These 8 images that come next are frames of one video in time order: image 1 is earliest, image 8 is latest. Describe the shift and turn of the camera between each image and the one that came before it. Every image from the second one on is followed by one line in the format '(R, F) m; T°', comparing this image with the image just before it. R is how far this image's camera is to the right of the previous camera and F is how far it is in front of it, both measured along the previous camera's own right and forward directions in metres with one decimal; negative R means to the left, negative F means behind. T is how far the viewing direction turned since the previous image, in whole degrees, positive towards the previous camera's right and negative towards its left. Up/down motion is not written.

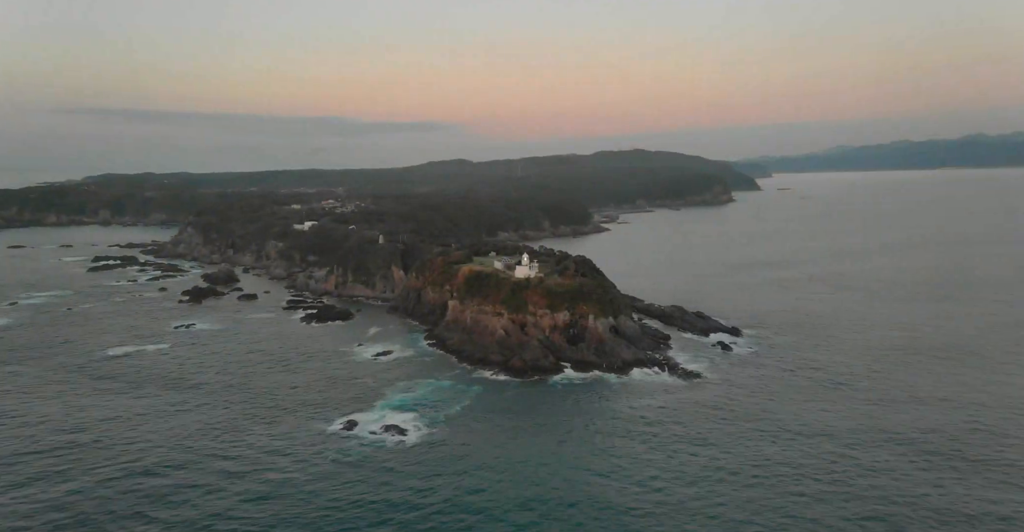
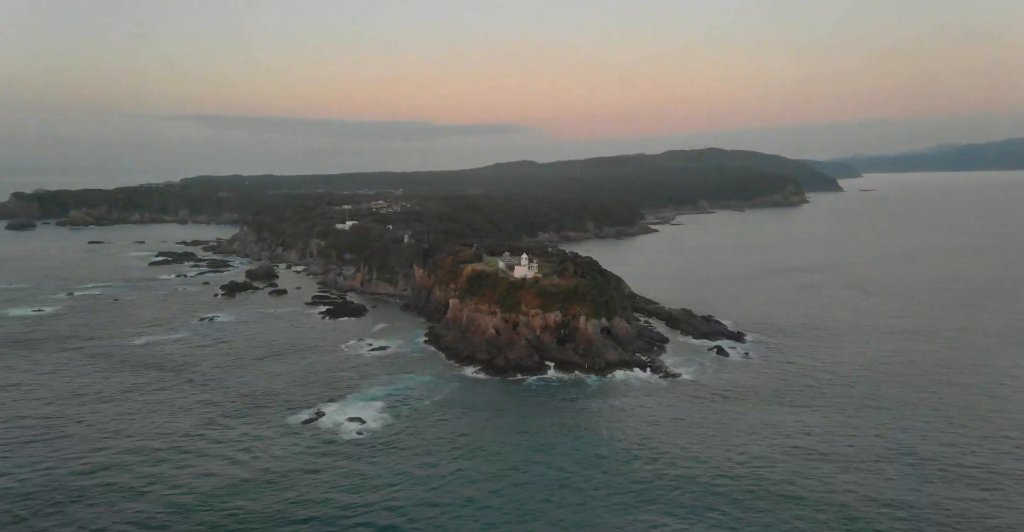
(+6.6, -0.8) m; -6°
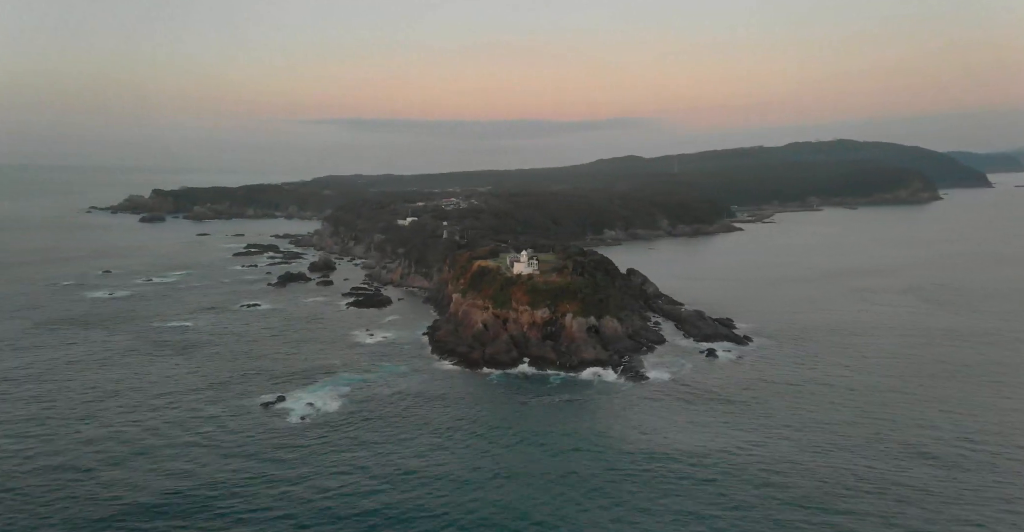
(+10.6, -0.1) m; -10°
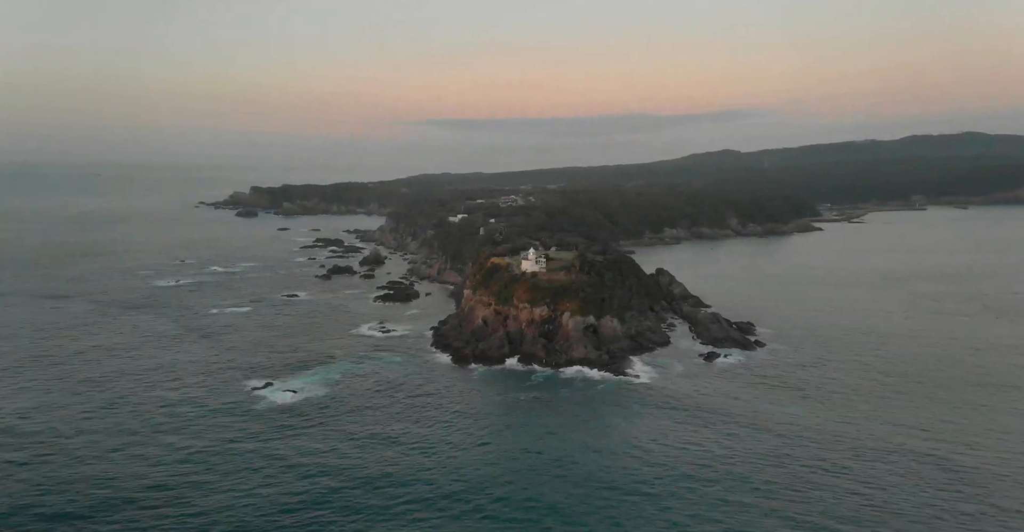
(+8.0, +0.5) m; -8°
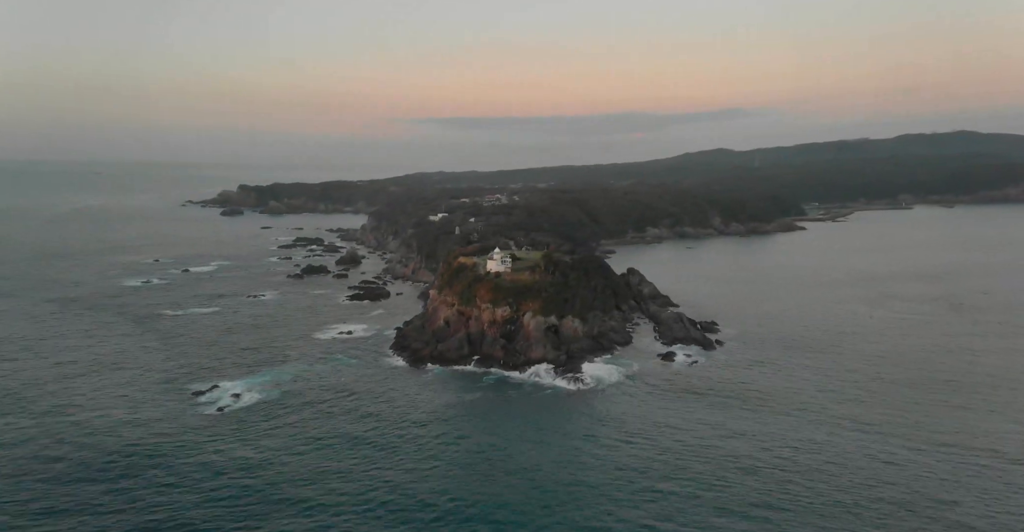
(+2.7, +0.5) m; 0°
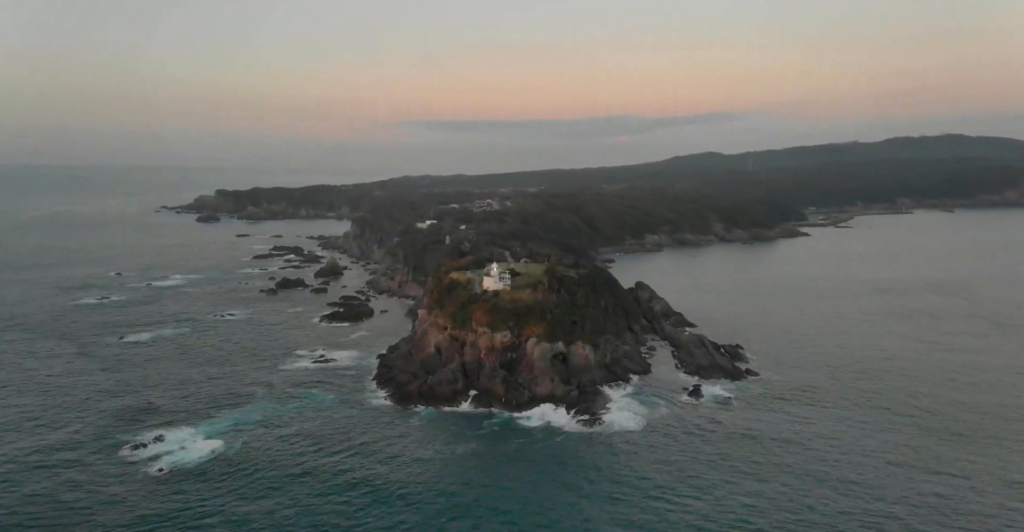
(-1.0, +7.1) m; +1°
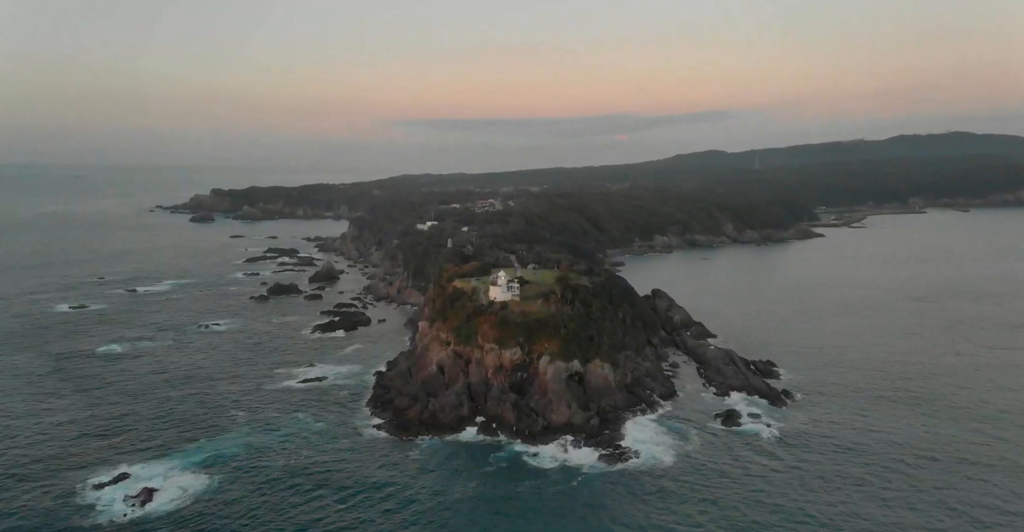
(-0.6, +4.8) m; 0°
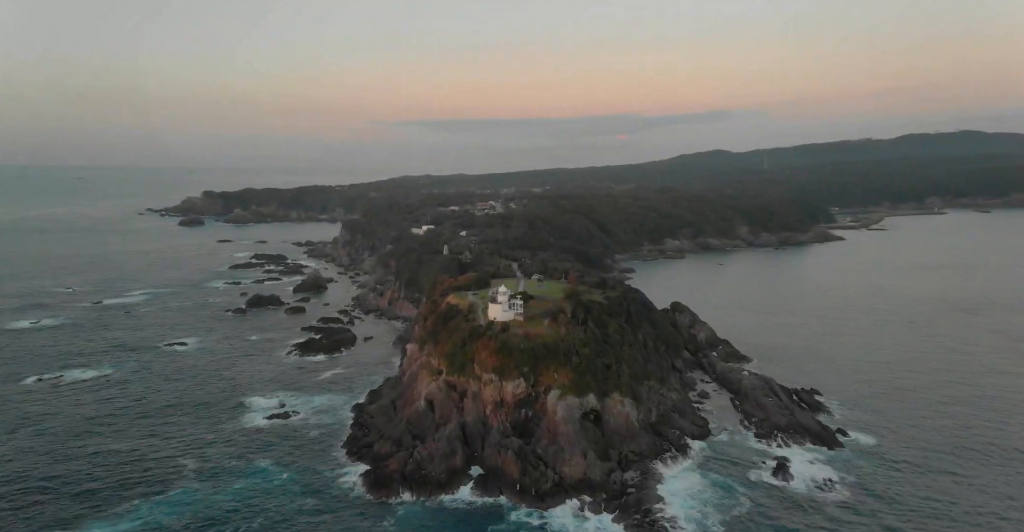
(0.0, +6.9) m; 0°
